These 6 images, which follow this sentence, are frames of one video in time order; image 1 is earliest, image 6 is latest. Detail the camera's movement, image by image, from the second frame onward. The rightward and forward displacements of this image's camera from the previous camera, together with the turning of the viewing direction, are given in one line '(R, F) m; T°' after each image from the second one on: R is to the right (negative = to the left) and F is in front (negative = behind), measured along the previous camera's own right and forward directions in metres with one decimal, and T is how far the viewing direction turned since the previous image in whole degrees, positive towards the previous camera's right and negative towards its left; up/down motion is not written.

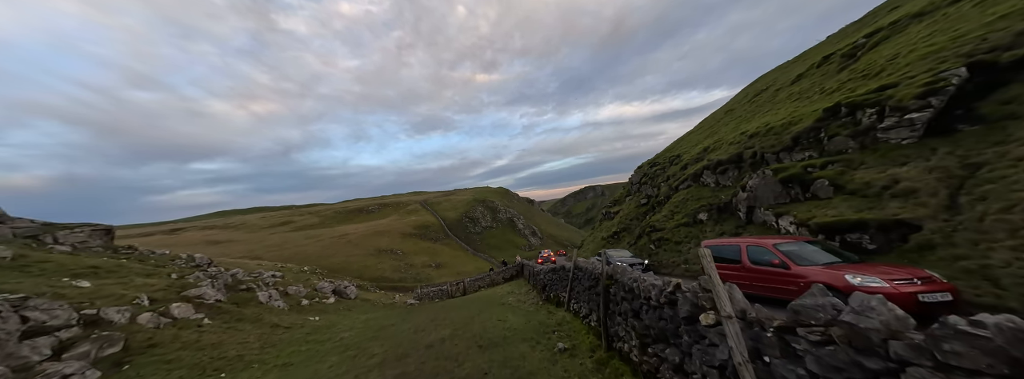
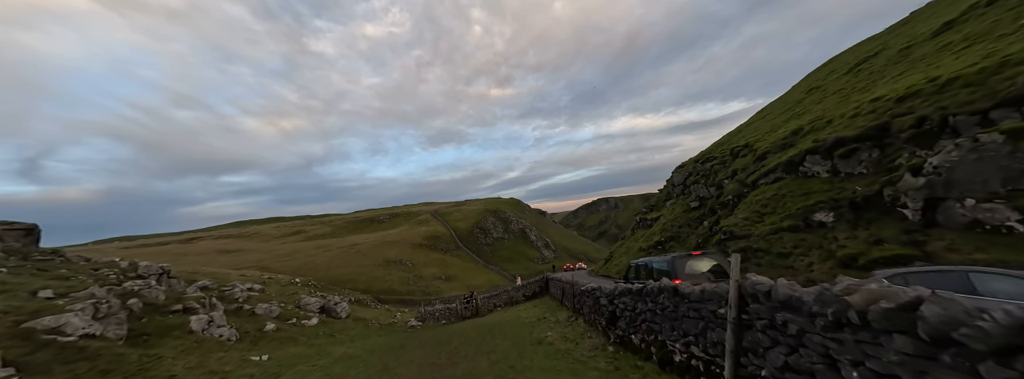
(-1.6, +7.4) m; -2°
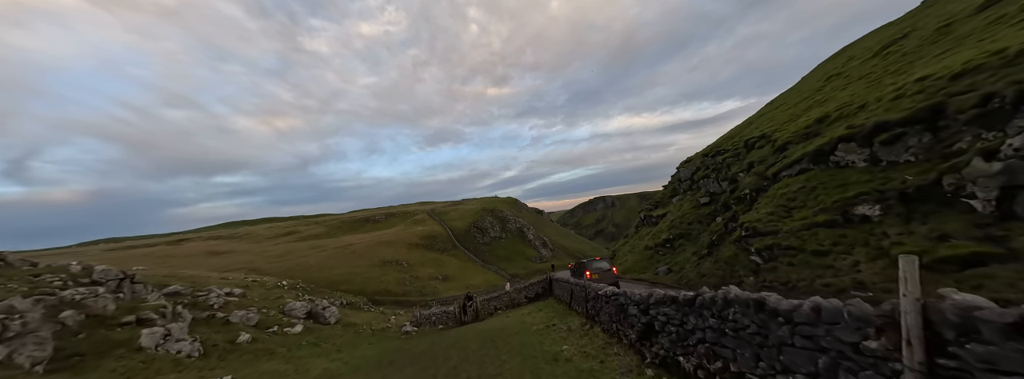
(-0.5, +2.3) m; +1°
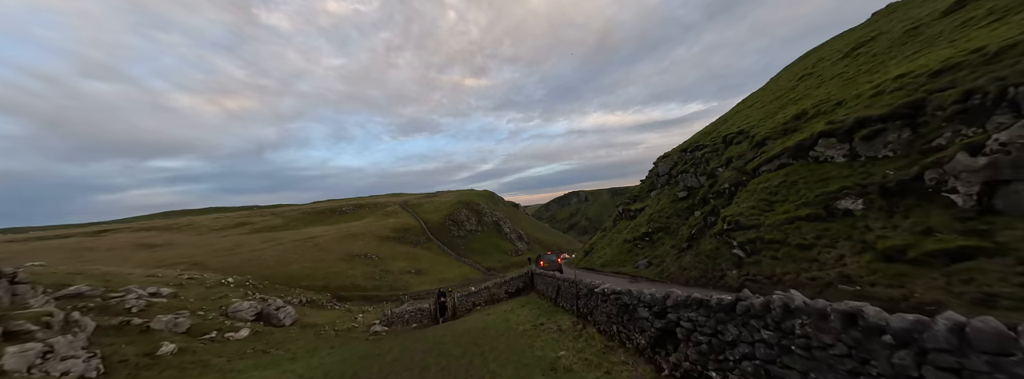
(-0.5, +1.7) m; +5°
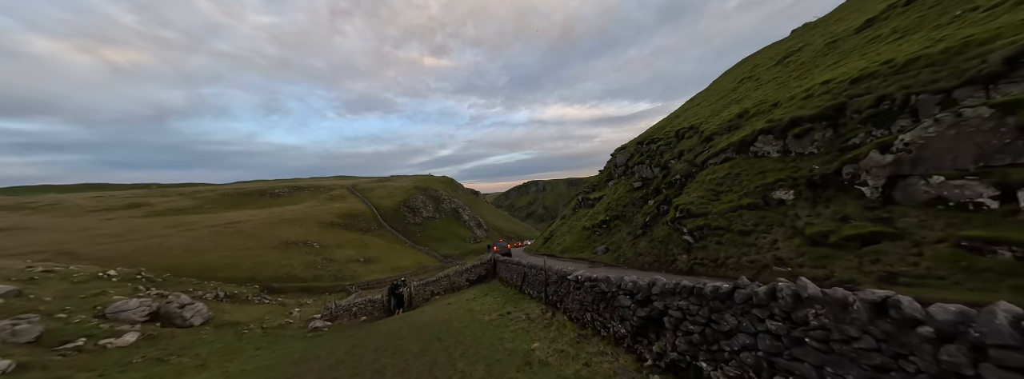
(-0.3, +0.9) m; +8°
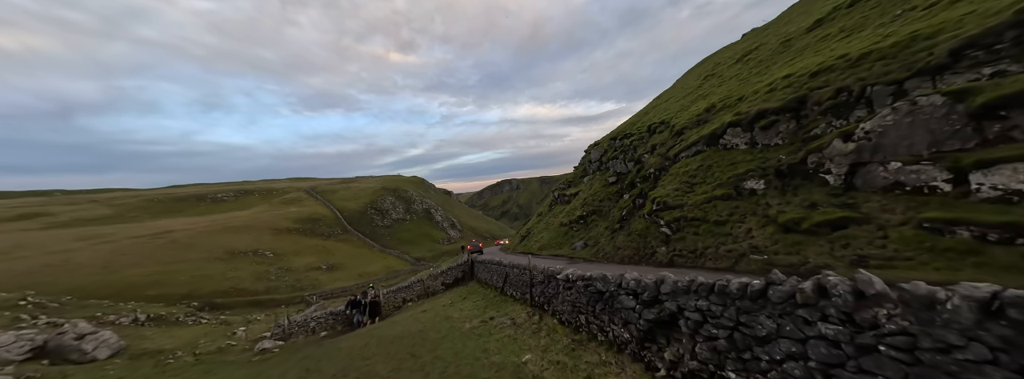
(-0.3, +1.1) m; +5°
